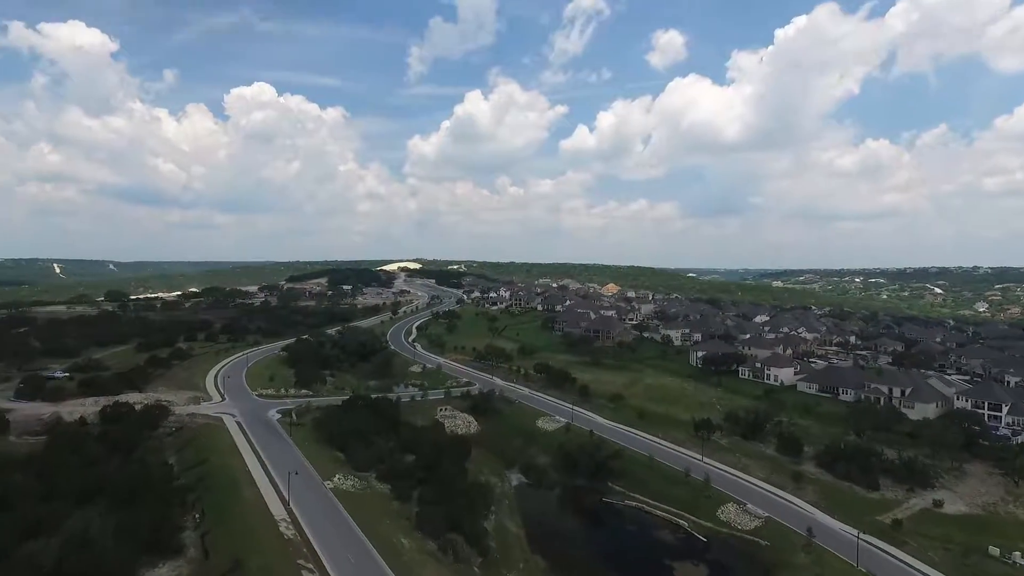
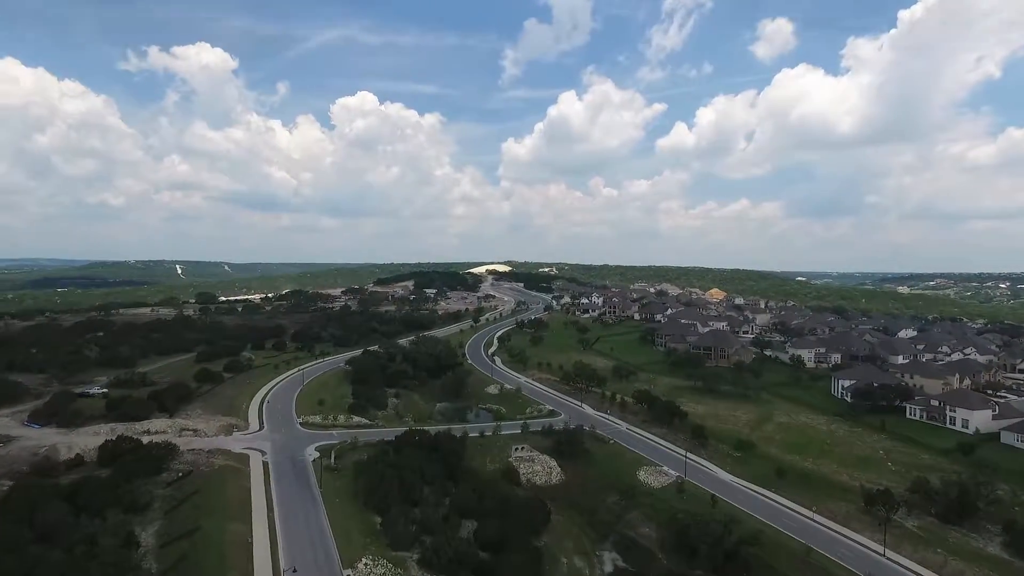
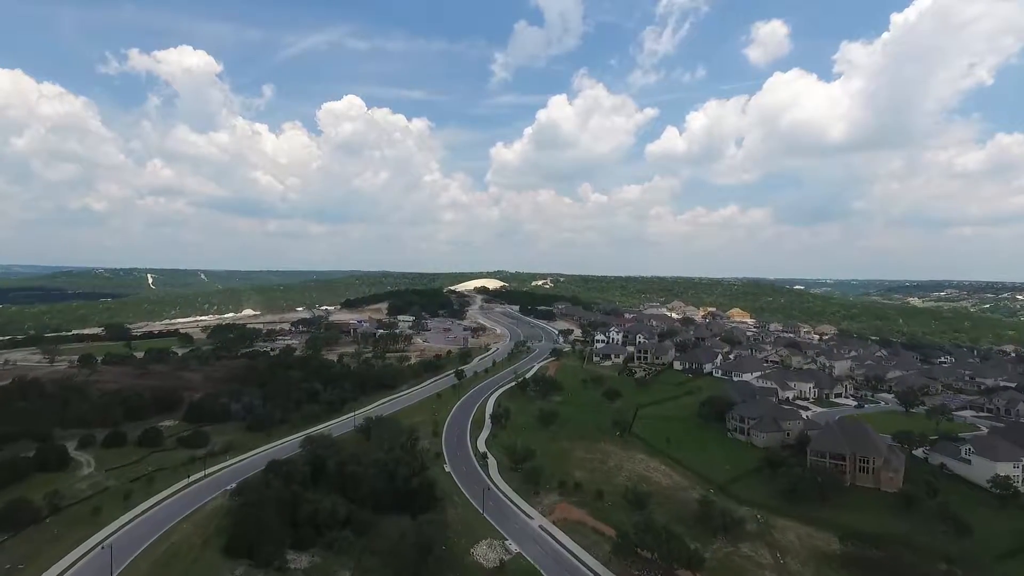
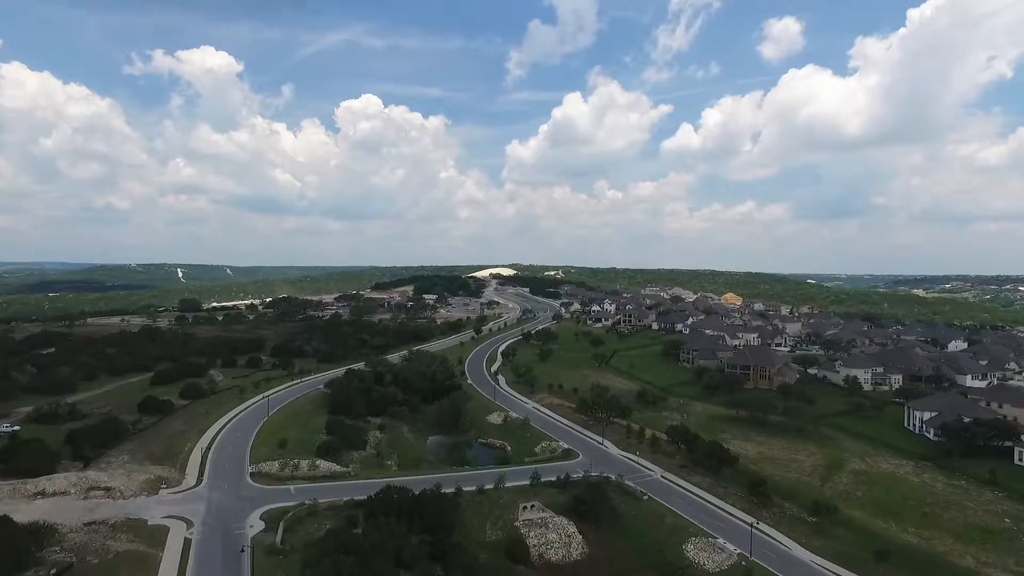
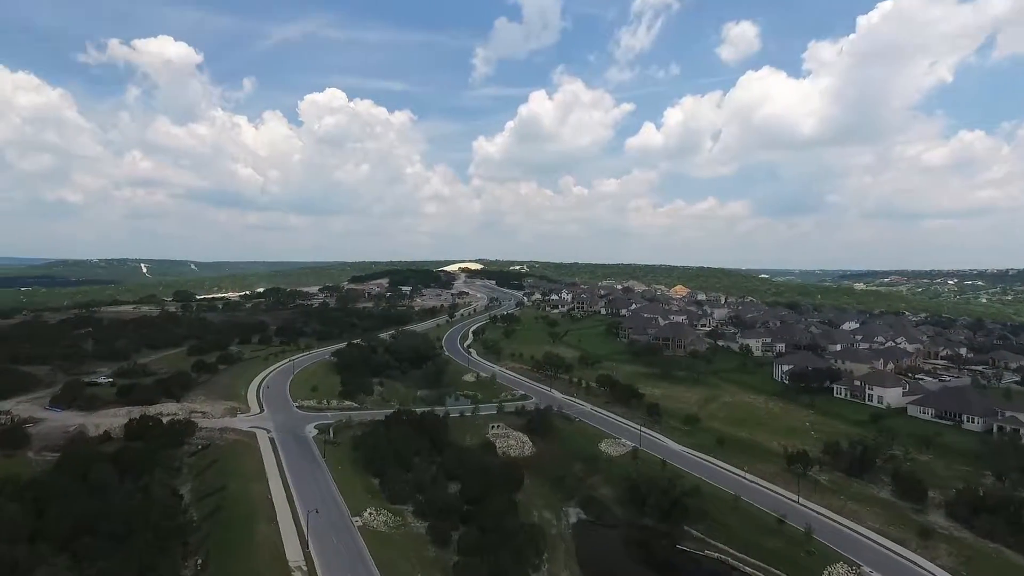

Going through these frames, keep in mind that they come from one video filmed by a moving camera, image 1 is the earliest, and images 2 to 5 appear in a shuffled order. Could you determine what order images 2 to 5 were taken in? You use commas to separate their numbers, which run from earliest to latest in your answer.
5, 2, 4, 3
